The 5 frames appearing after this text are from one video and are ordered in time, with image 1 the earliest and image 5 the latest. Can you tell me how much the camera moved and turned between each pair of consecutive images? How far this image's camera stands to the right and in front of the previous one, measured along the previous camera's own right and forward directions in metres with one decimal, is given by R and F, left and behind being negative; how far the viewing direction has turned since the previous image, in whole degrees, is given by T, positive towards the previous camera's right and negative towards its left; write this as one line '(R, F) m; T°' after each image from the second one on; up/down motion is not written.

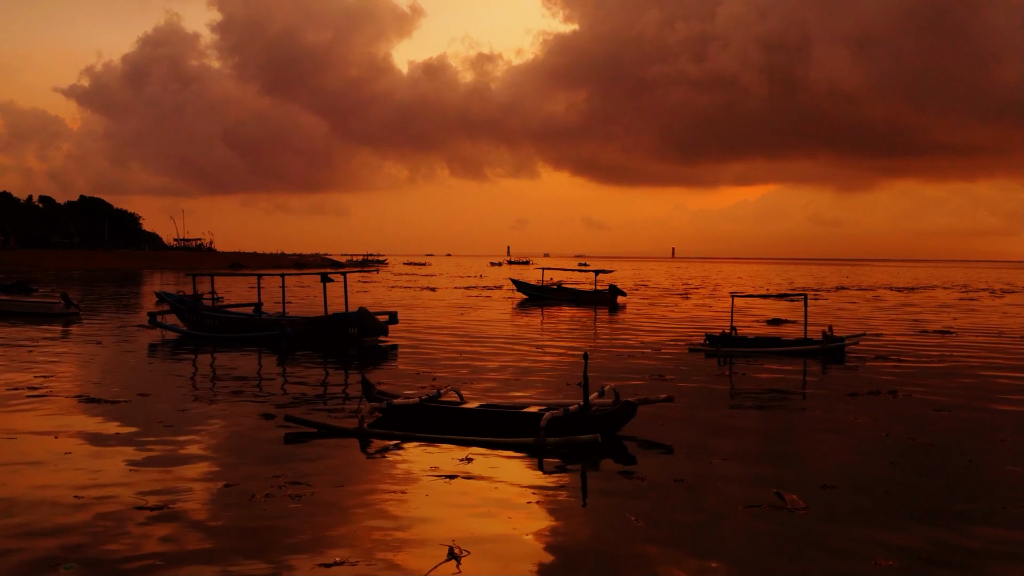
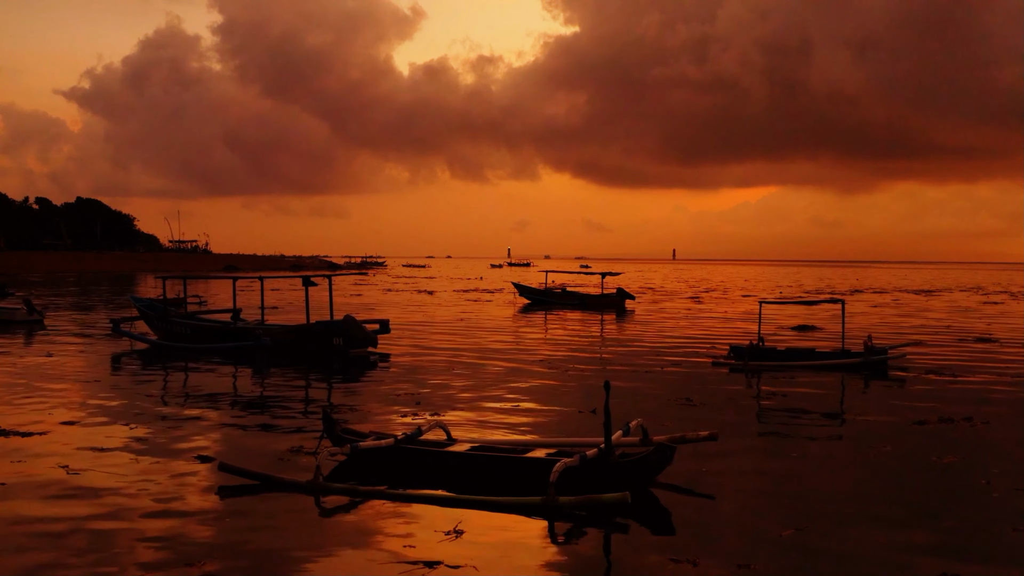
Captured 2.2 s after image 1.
(0.0, +3.0) m; 0°
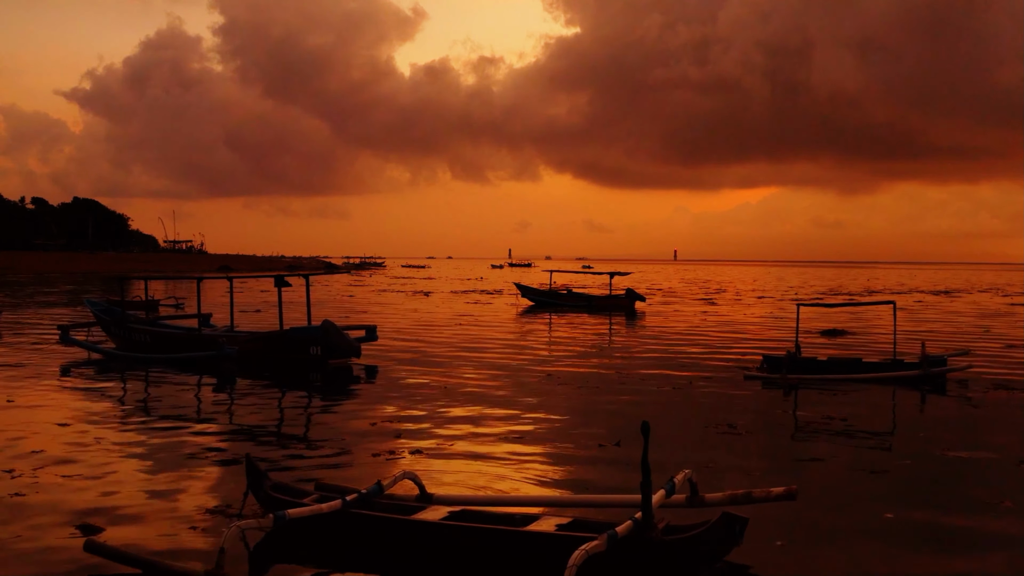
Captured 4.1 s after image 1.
(0.0, +3.4) m; 0°
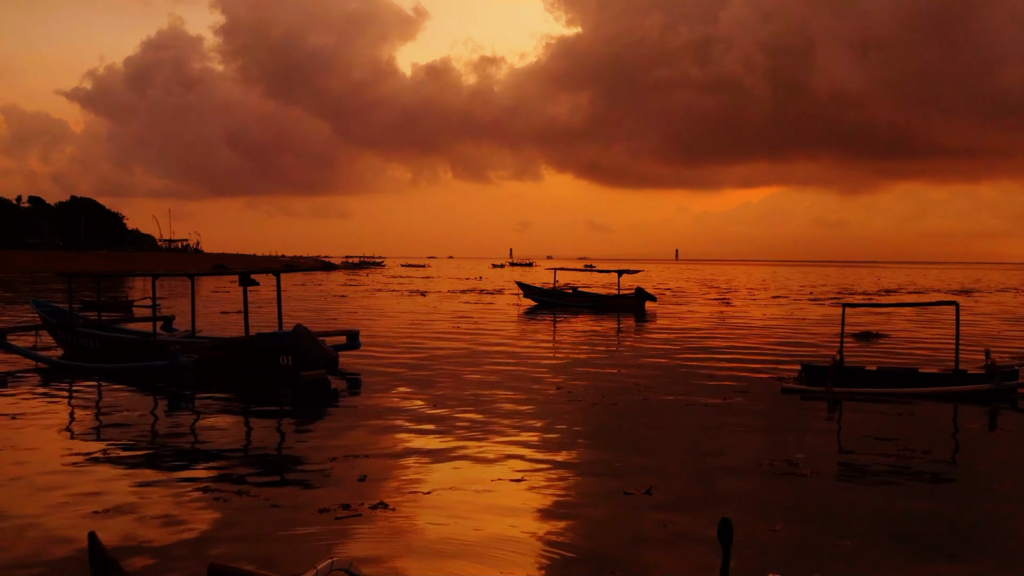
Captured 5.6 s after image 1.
(0.0, +3.1) m; 0°
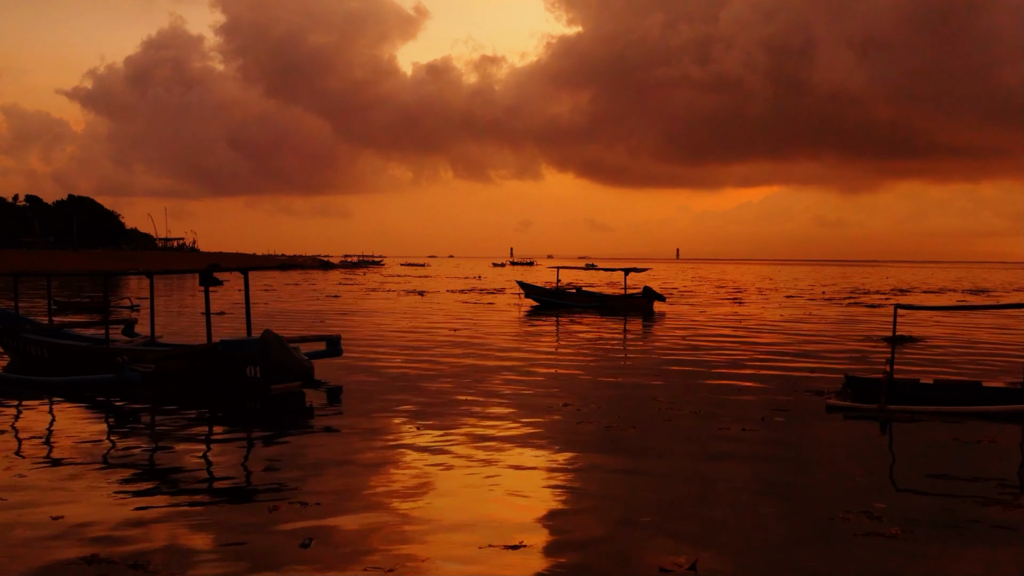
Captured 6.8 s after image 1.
(0.0, +2.6) m; 0°
